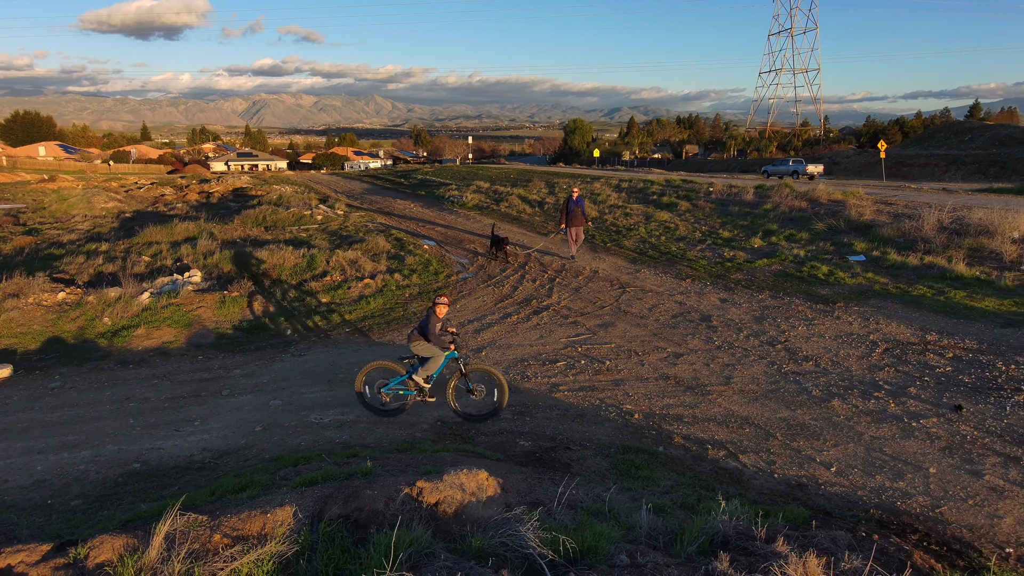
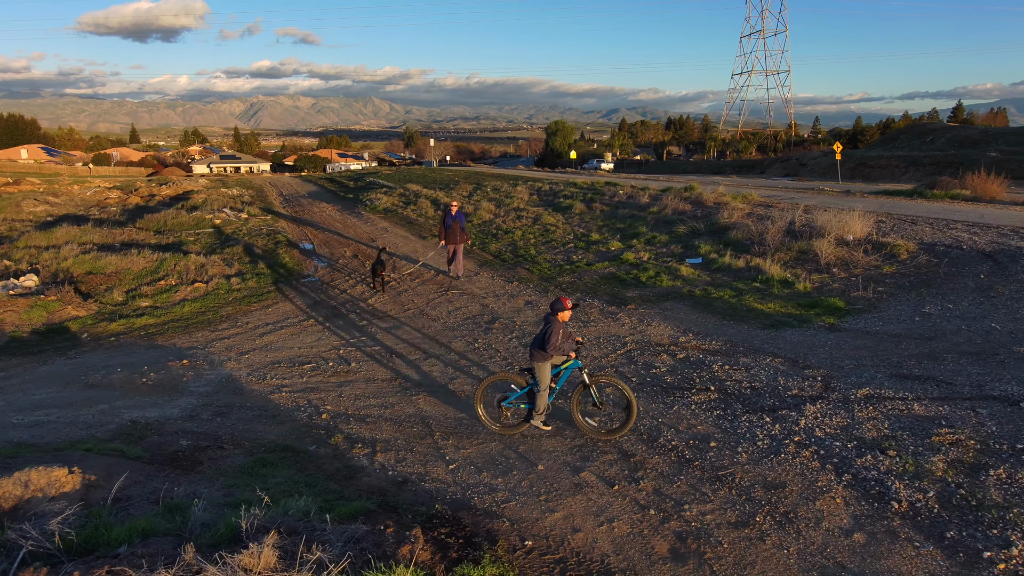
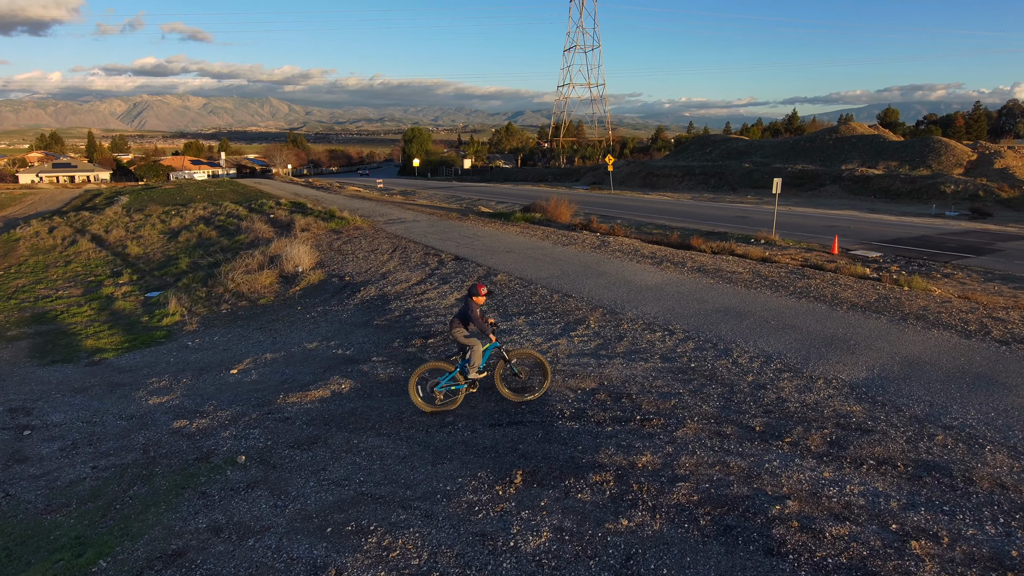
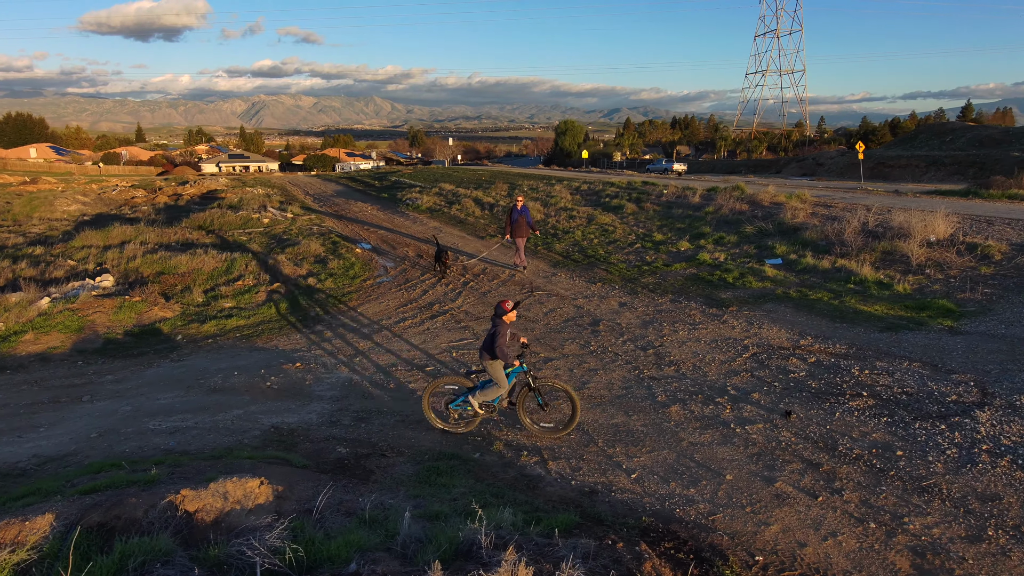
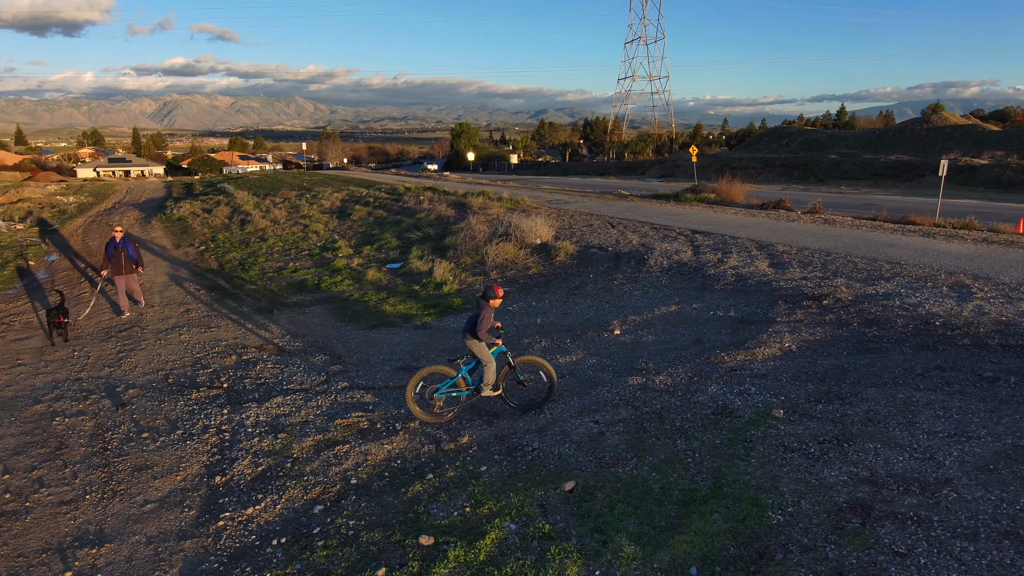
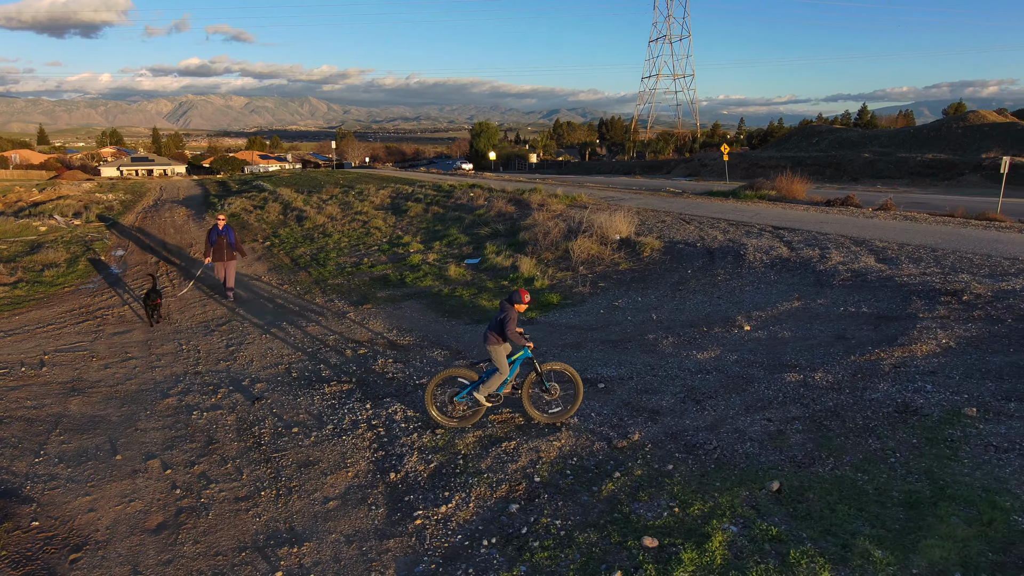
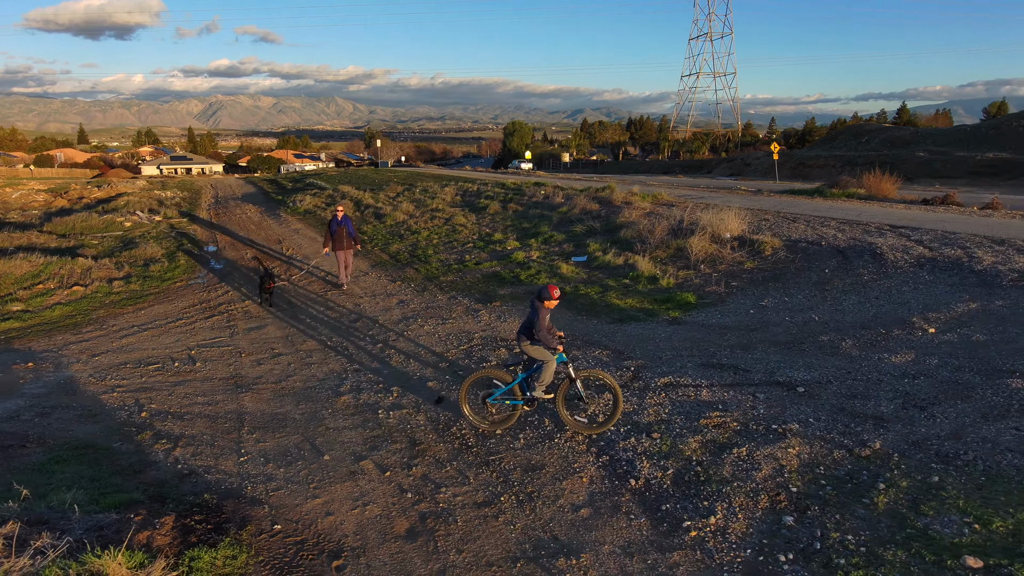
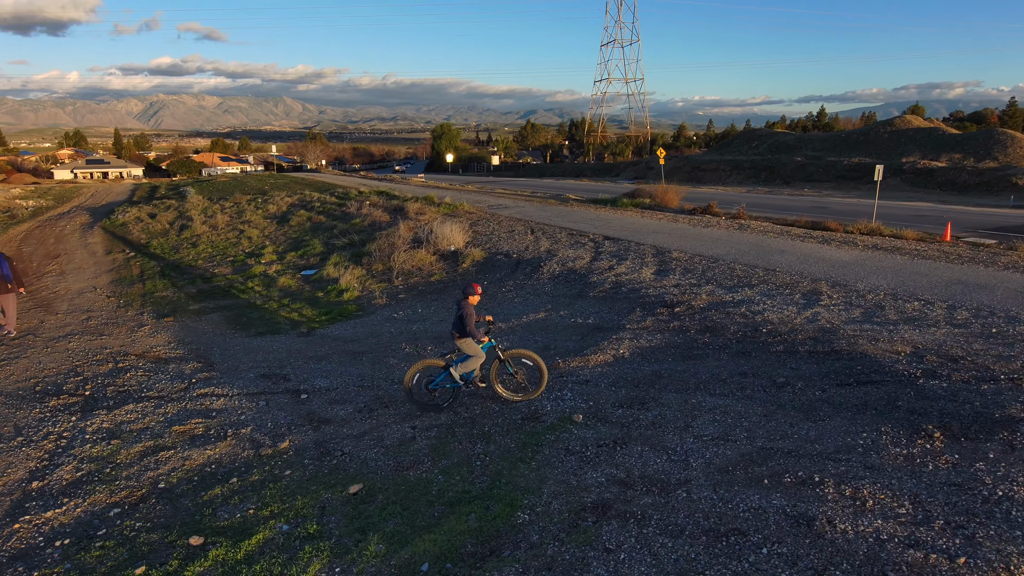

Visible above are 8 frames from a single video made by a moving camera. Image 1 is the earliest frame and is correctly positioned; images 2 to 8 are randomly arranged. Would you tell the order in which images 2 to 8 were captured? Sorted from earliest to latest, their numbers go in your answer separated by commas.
4, 2, 7, 6, 5, 8, 3
